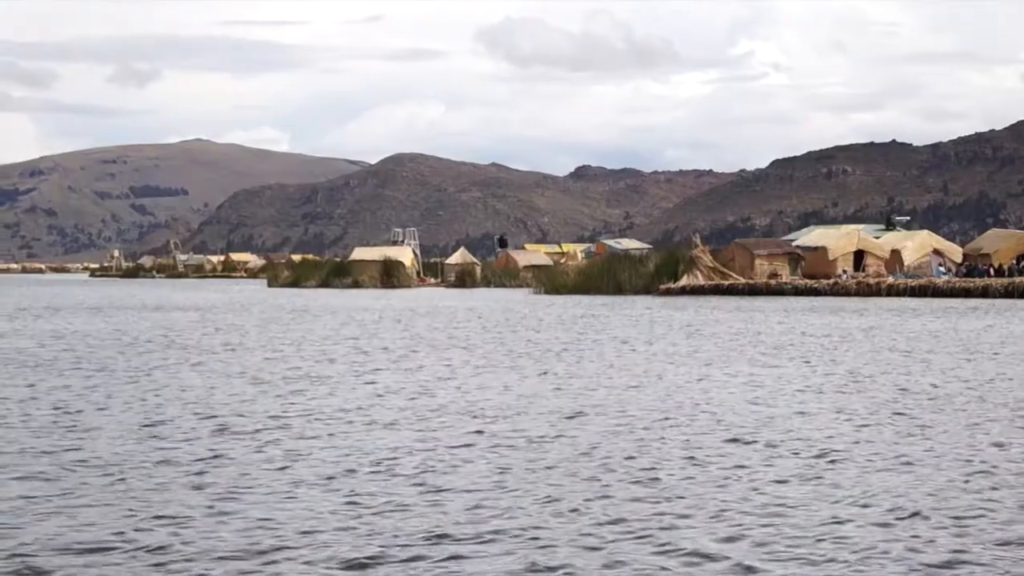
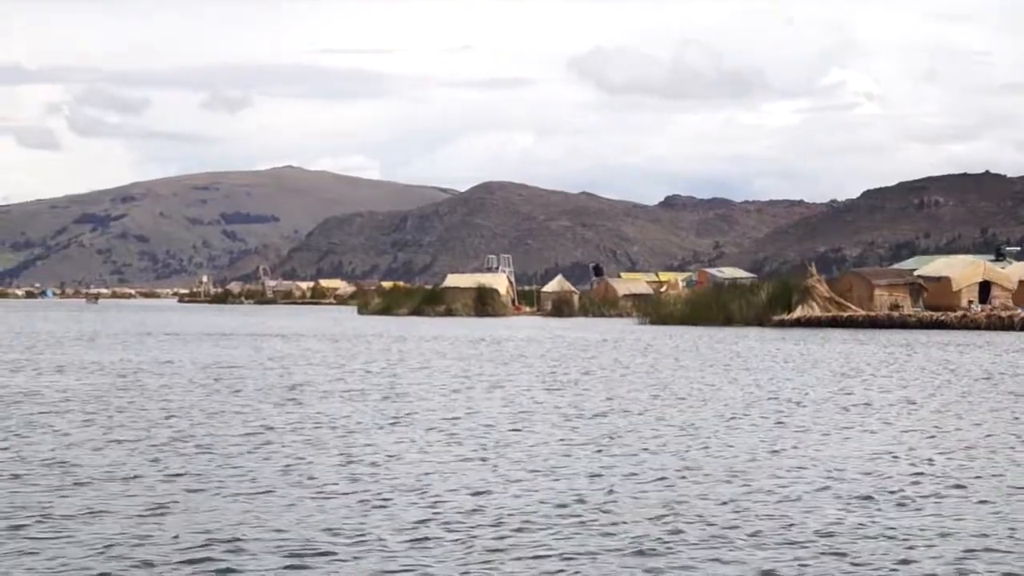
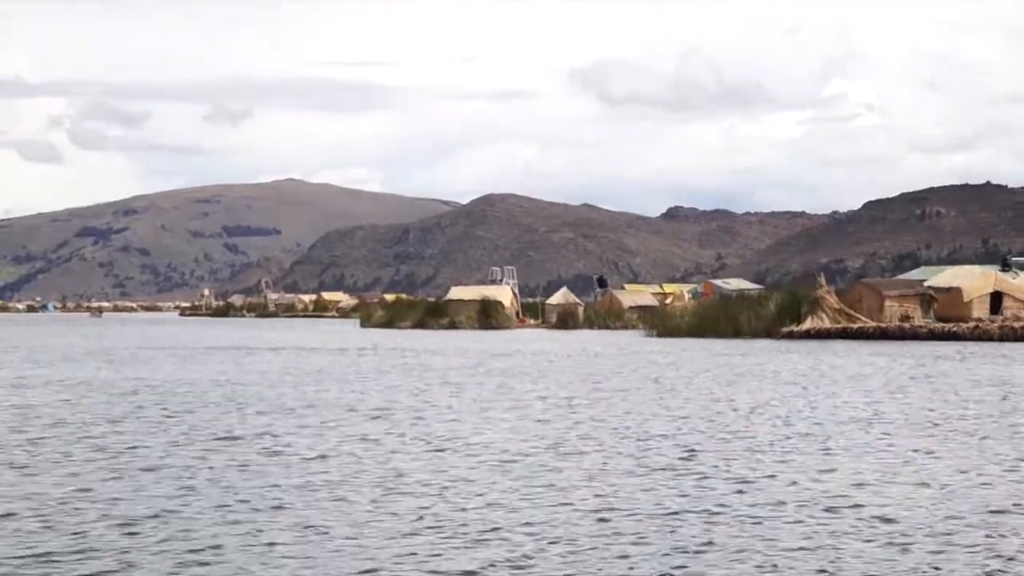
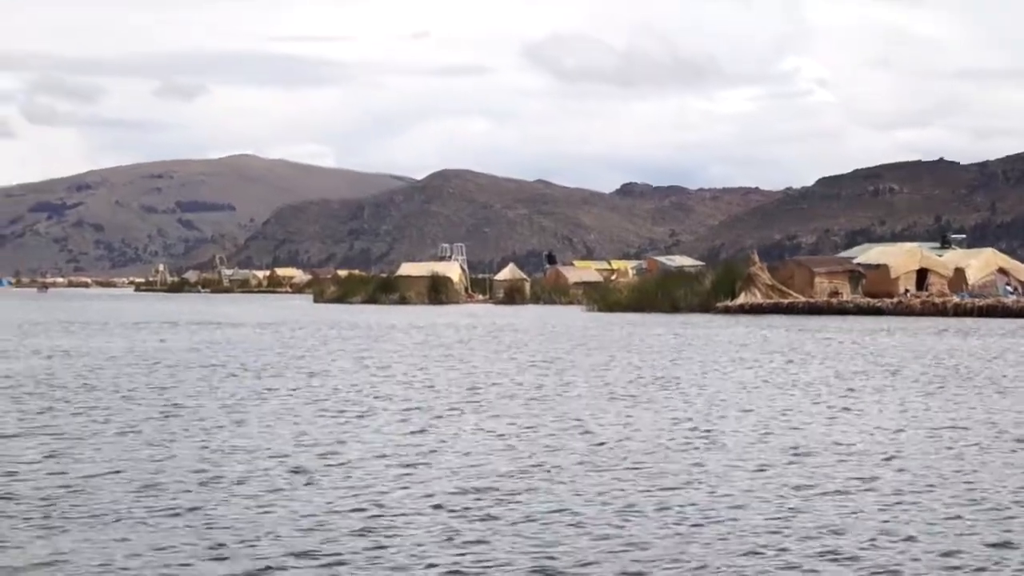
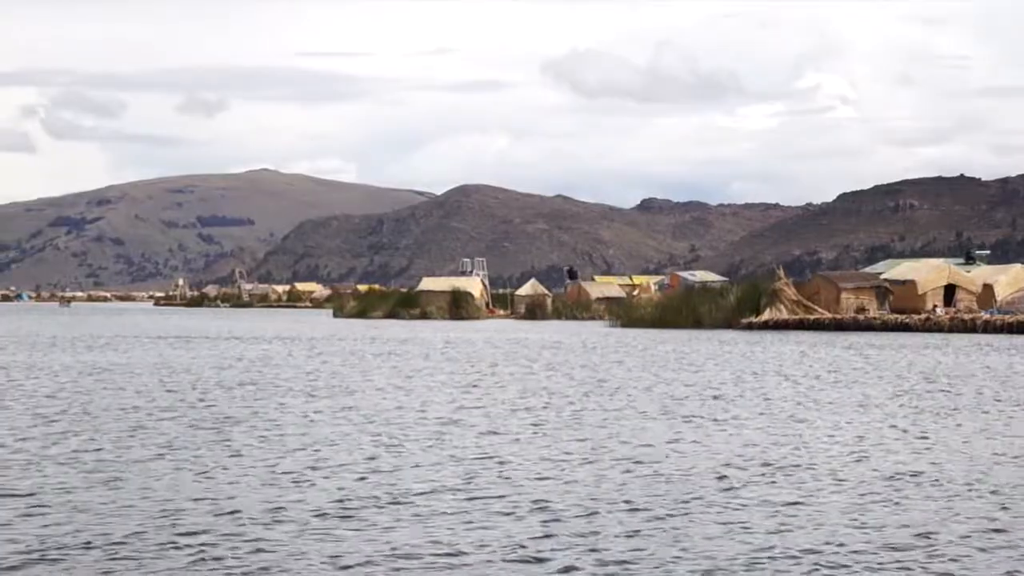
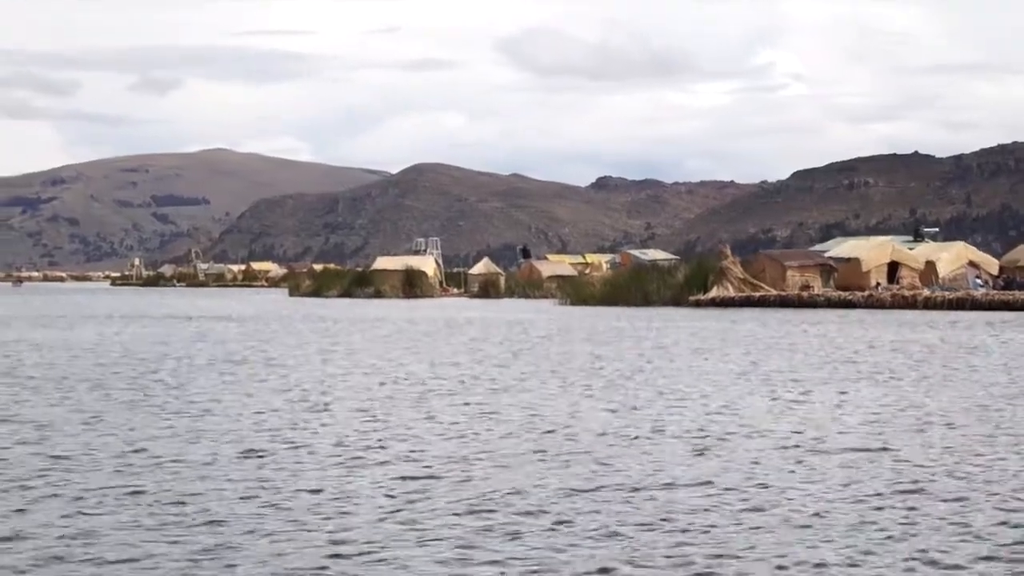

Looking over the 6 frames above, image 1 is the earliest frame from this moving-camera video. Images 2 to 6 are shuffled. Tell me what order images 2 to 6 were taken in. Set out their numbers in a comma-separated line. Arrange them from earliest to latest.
6, 4, 5, 2, 3
